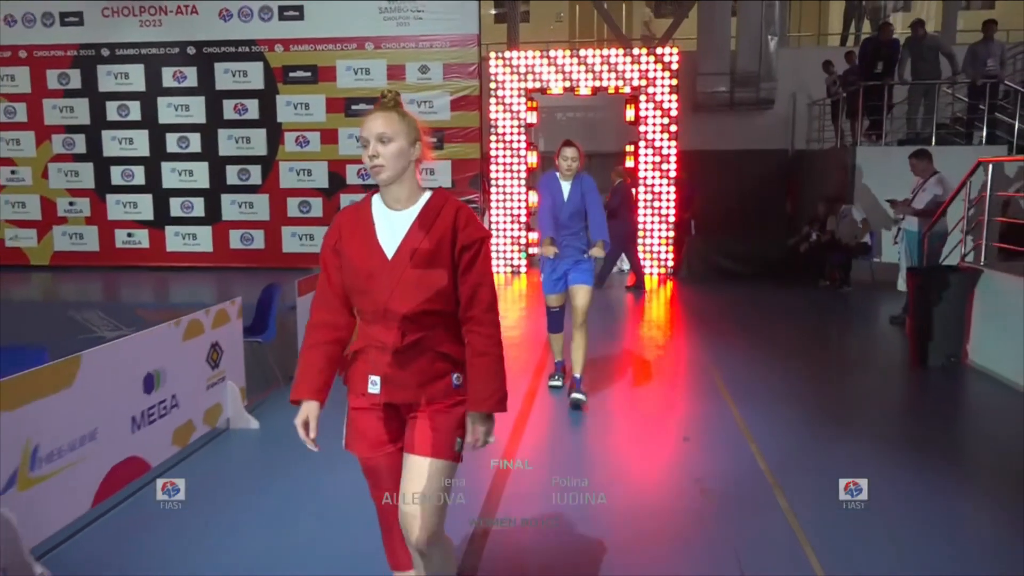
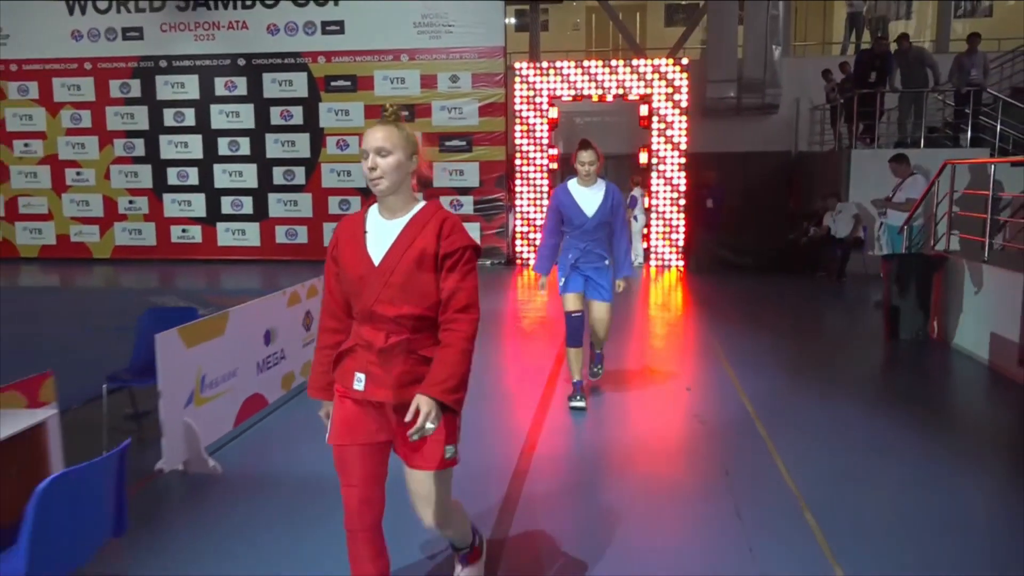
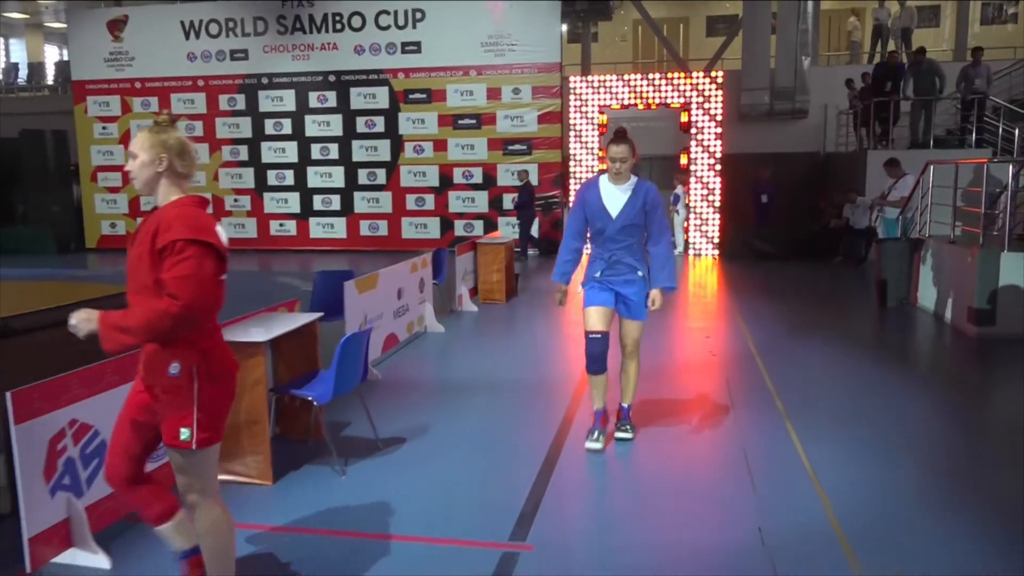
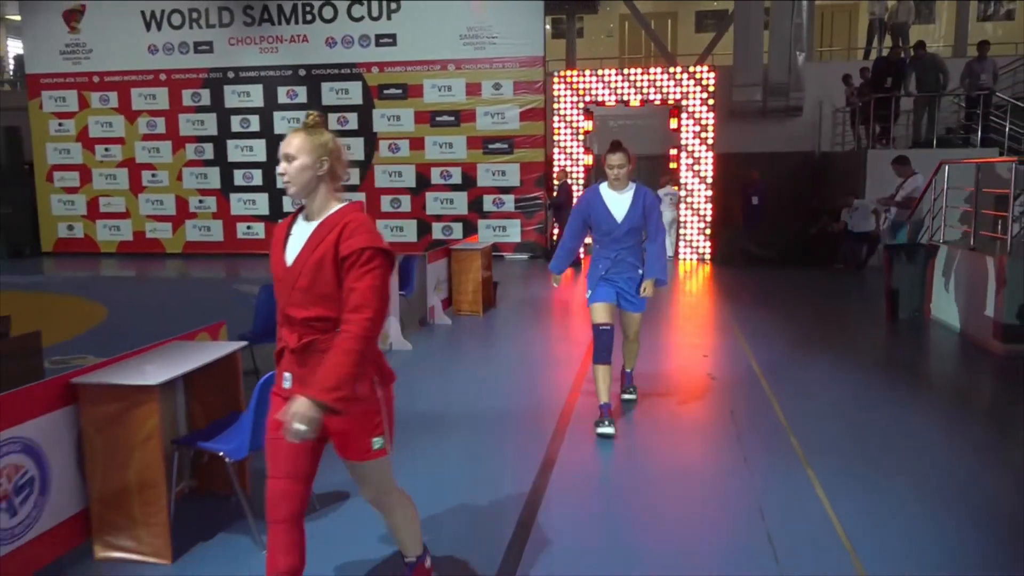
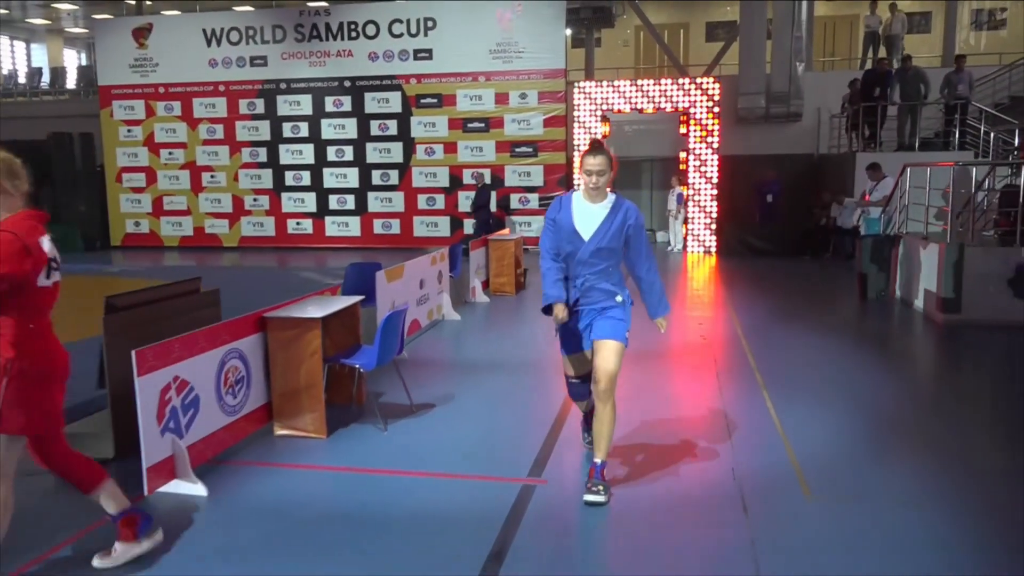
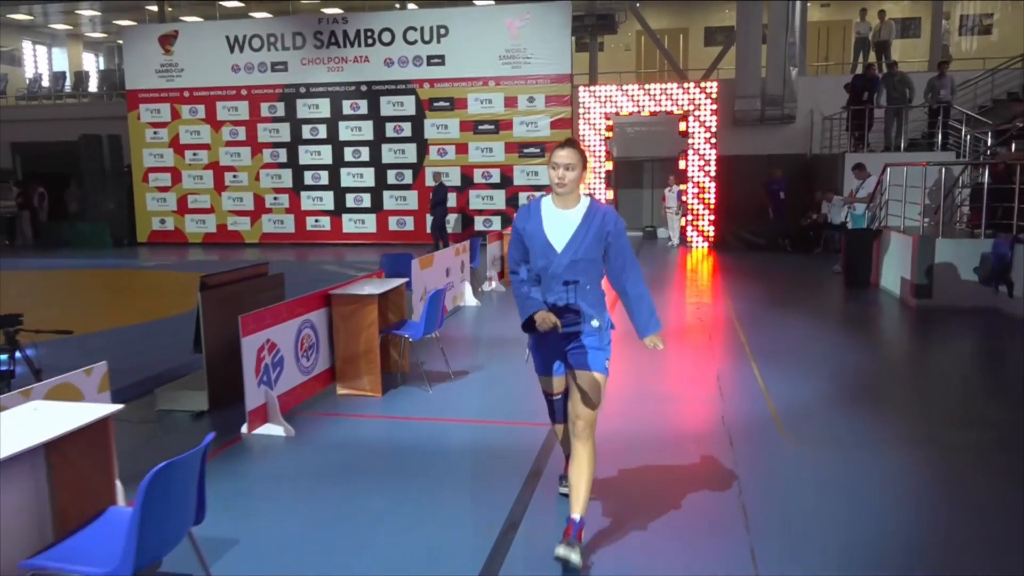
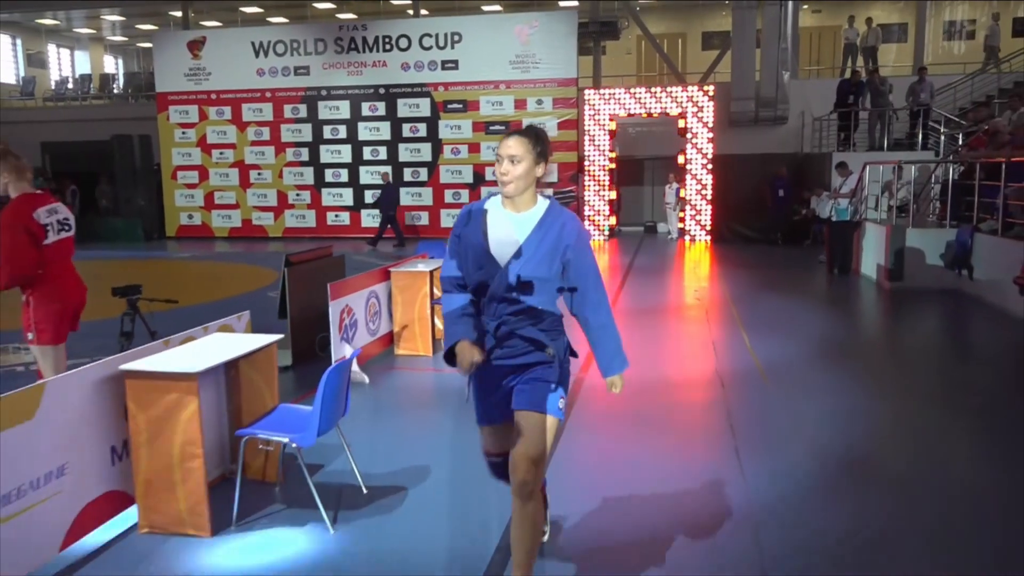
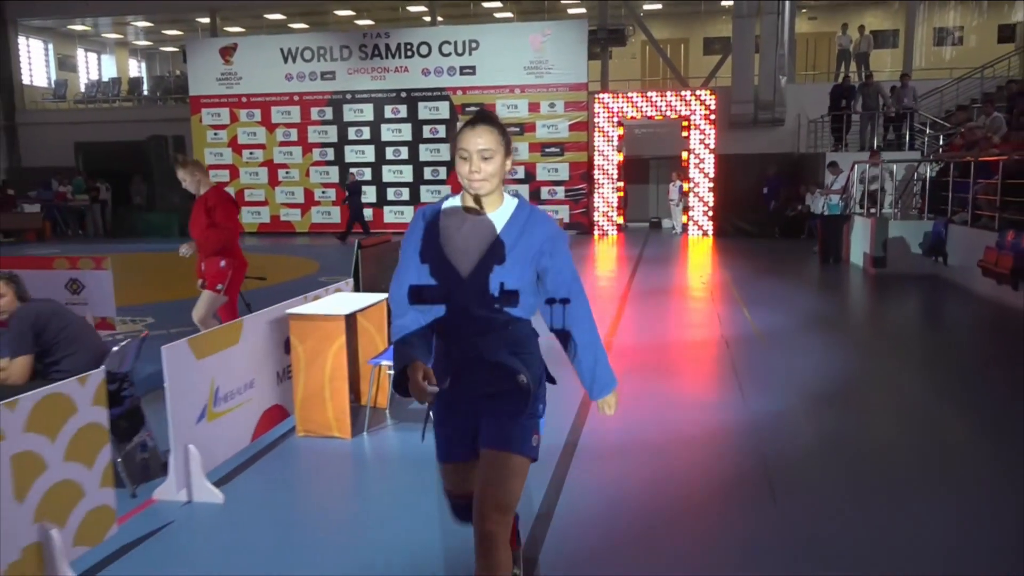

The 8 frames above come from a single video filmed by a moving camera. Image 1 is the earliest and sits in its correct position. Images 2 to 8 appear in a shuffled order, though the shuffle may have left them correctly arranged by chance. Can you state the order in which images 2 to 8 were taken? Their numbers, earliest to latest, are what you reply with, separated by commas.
2, 4, 3, 5, 6, 7, 8
